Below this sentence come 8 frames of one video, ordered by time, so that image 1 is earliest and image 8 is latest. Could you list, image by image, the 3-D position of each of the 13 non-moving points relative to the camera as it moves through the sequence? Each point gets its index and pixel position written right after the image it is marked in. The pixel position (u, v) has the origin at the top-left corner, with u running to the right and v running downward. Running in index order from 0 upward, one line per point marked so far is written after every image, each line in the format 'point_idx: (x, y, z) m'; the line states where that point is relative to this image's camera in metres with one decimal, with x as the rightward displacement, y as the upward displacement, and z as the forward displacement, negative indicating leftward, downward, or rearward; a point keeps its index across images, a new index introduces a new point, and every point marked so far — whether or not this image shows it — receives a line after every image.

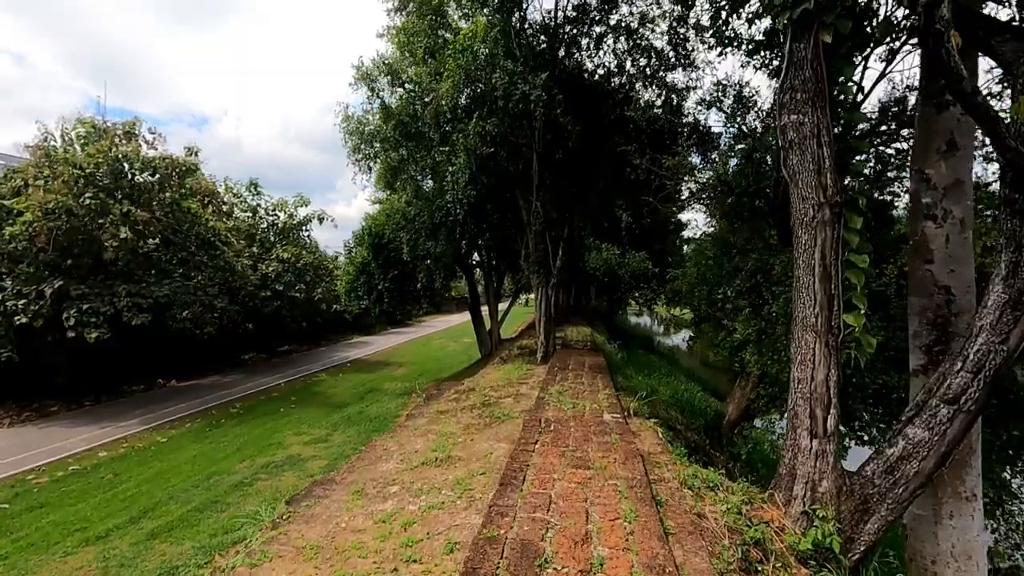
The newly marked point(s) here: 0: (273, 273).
0: (-8.1, +0.5, +17.6) m
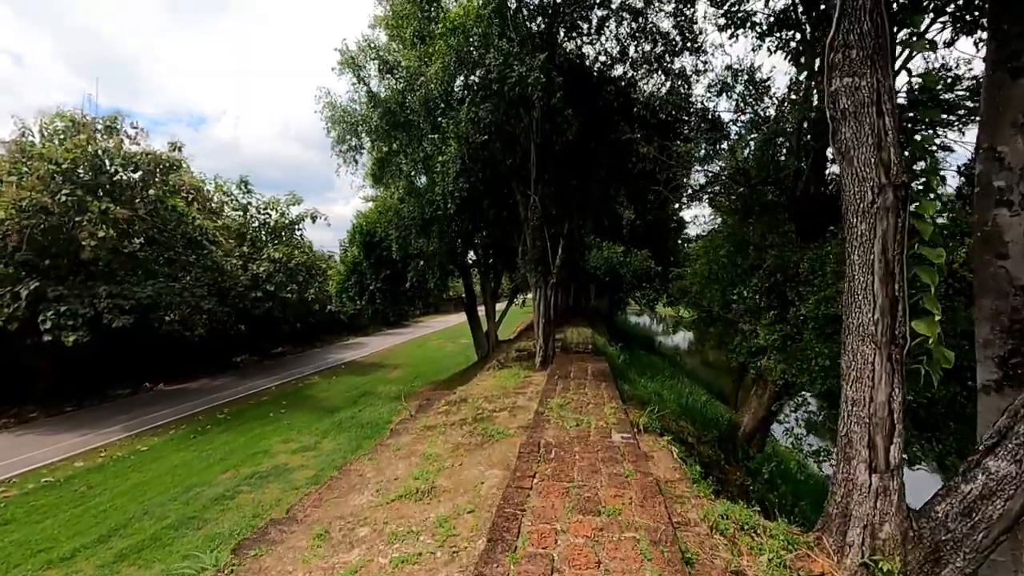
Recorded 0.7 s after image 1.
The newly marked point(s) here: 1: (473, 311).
0: (-8.1, +0.5, +17.1) m
1: (-1.0, -0.6, +13.7) m
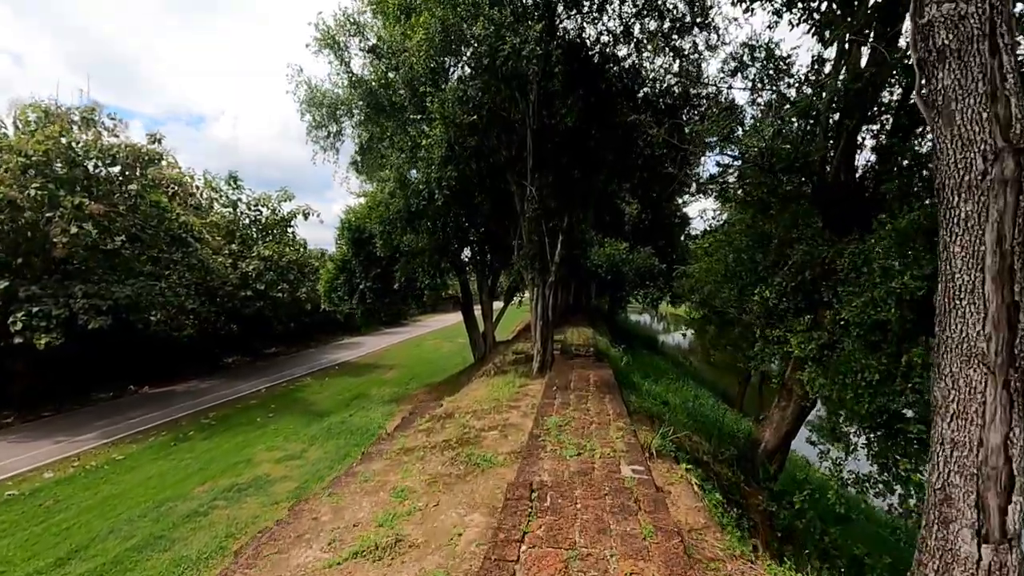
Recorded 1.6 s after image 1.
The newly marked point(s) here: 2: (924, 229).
0: (-8.2, +0.5, +16.6) m
1: (-1.1, -0.6, +13.2) m
2: (+3.1, +0.4, +3.9) m
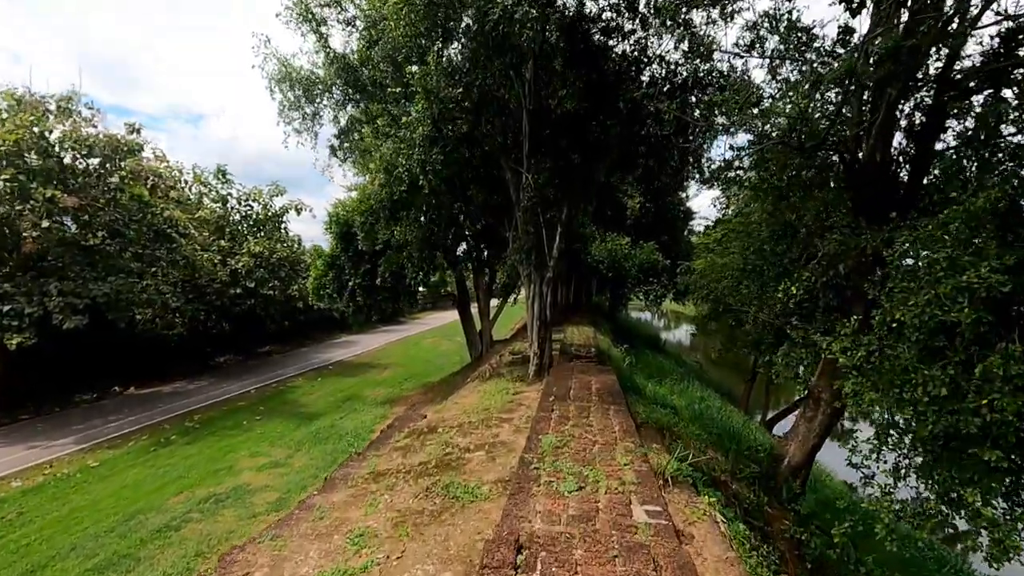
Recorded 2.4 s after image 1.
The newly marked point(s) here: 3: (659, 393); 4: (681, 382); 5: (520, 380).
0: (-8.2, +0.6, +16.1) m
1: (-1.1, -0.5, +12.7) m
2: (+3.0, +0.5, +3.4) m
3: (+2.4, -1.7, +8.6) m
4: (+3.7, -2.1, +11.6) m
5: (+0.1, -1.3, +7.6) m
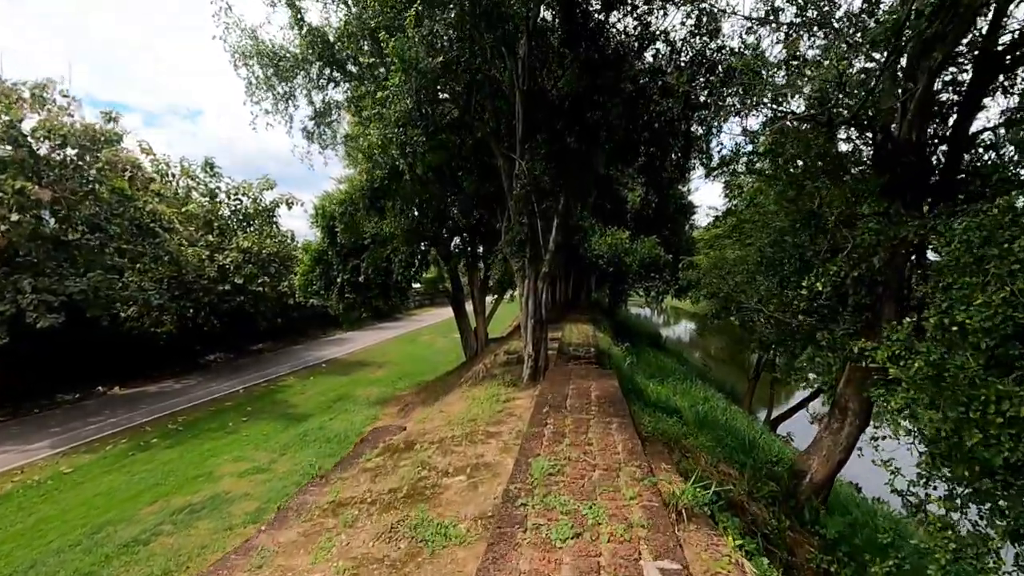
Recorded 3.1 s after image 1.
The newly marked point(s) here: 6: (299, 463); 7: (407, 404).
0: (-8.3, +0.7, +15.6) m
1: (-1.2, -0.4, +12.3) m
2: (+2.9, +0.5, +2.9) m
3: (+2.3, -1.7, +8.2) m
4: (+3.7, -2.0, +11.1) m
5: (0.0, -1.3, +7.2) m
6: (-3.4, -2.8, +8.4) m
7: (-2.4, -2.6, +11.7) m
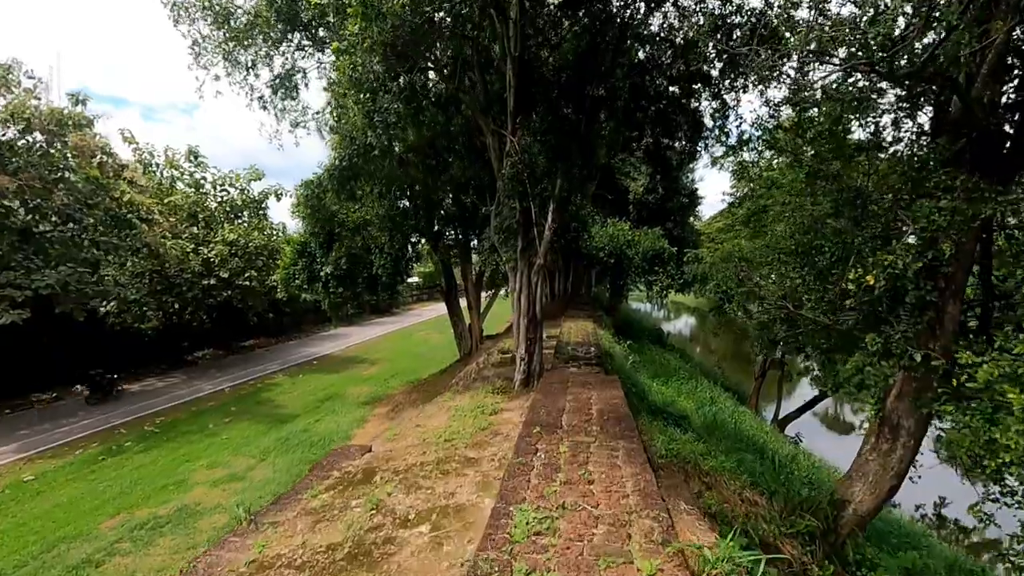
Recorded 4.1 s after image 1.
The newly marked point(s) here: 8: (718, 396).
0: (-8.4, +0.9, +15.0) m
1: (-1.3, -0.3, +11.7) m
2: (+2.9, +0.5, +2.3) m
3: (+2.2, -1.6, +7.6) m
4: (+3.6, -1.9, +10.6) m
5: (-0.1, -1.2, +6.6) m
6: (-3.5, -2.7, +7.8) m
7: (-2.4, -2.5, +11.2) m
8: (+4.2, -2.2, +10.7) m
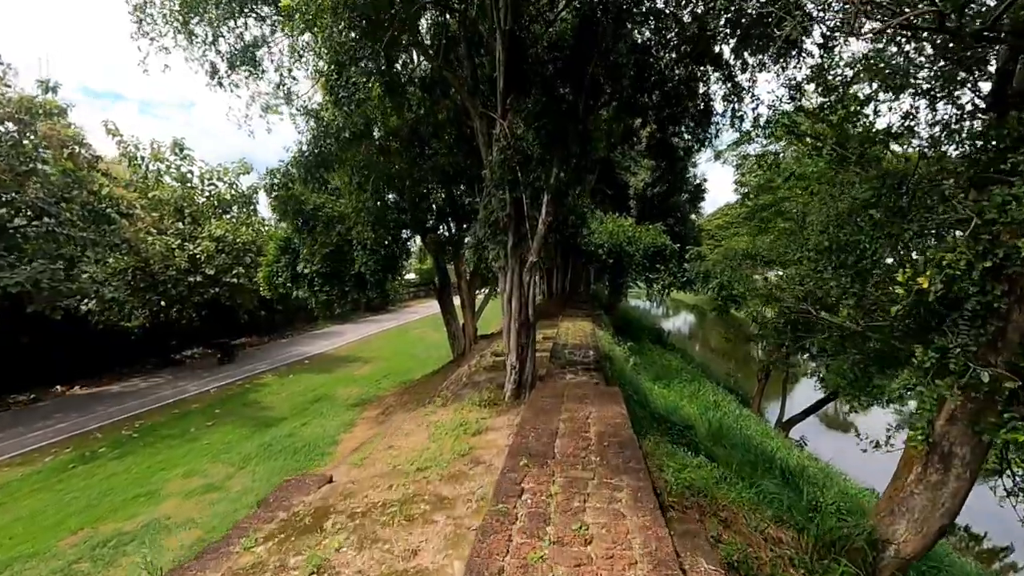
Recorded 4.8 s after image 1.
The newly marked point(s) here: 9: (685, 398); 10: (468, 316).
0: (-8.5, +0.9, +14.5) m
1: (-1.4, -0.3, +11.2) m
2: (+2.8, +0.5, +1.9) m
3: (+2.2, -1.6, +7.1) m
4: (+3.5, -1.9, +10.1) m
5: (-0.1, -1.2, +6.2) m
6: (-3.6, -2.7, +7.4) m
7: (-2.5, -2.4, +10.7) m
8: (+4.1, -2.2, +10.3) m
9: (+2.9, -1.8, +8.7) m
10: (-1.0, -0.6, +11.3) m
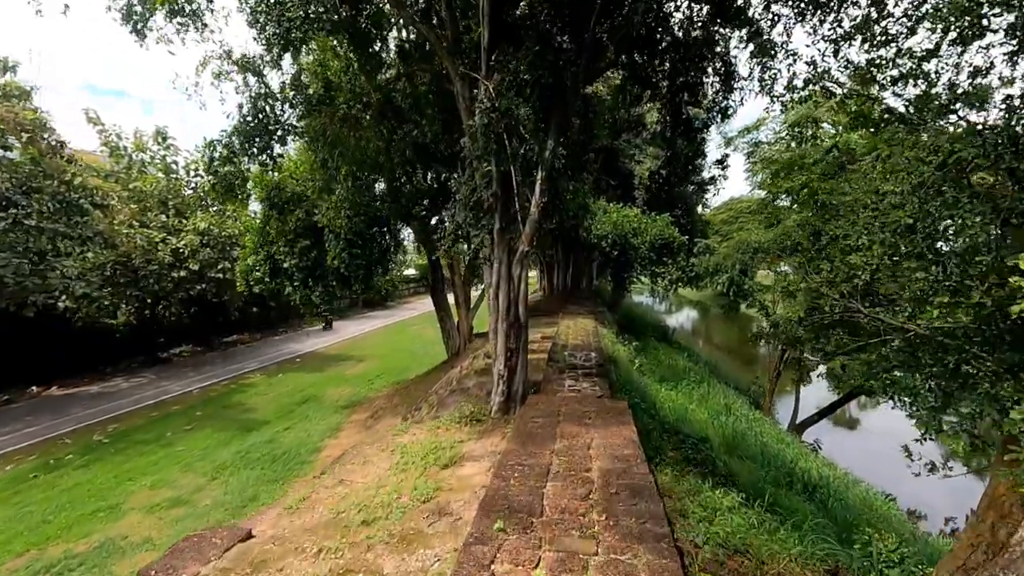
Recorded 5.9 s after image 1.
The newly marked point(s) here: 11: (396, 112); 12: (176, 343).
0: (-8.6, +1.0, +13.9) m
1: (-1.4, -0.2, +10.6) m
2: (+2.7, +0.5, +1.2) m
3: (+2.1, -1.5, +6.5) m
4: (+3.4, -1.8, +9.5) m
5: (-0.2, -1.2, +5.5) m
6: (-3.7, -2.6, +6.8) m
7: (-2.6, -2.4, +10.1) m
8: (+4.1, -2.1, +9.6) m
9: (+2.8, -1.8, +8.1) m
10: (-1.0, -0.5, +10.7) m
11: (-1.0, +1.5, +6.0) m
12: (-10.6, -1.7, +16.4) m
